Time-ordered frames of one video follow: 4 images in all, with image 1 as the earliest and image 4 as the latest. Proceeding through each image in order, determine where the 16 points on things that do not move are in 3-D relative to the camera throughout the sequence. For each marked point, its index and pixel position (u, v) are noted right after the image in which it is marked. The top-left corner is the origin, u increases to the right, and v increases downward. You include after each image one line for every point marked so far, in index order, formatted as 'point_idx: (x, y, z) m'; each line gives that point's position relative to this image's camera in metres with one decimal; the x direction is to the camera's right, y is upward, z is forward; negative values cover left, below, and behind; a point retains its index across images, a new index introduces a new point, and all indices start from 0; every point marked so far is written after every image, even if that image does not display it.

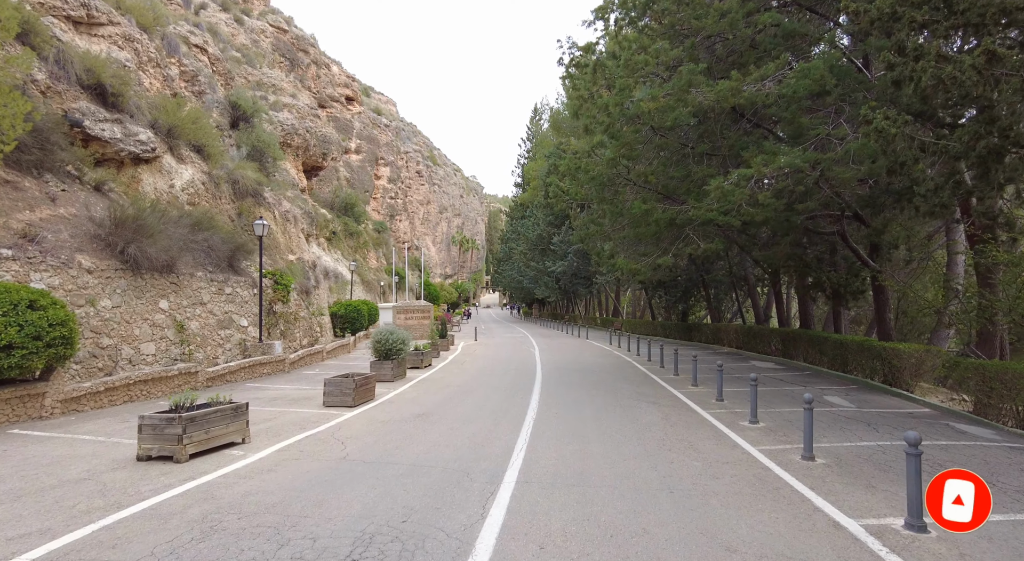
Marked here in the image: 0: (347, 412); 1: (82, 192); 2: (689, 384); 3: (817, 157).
0: (-2.9, -2.4, +10.3) m
1: (-10.1, +2.1, +13.6) m
2: (+4.1, -2.6, +13.7) m
3: (+5.5, +2.2, +10.4) m
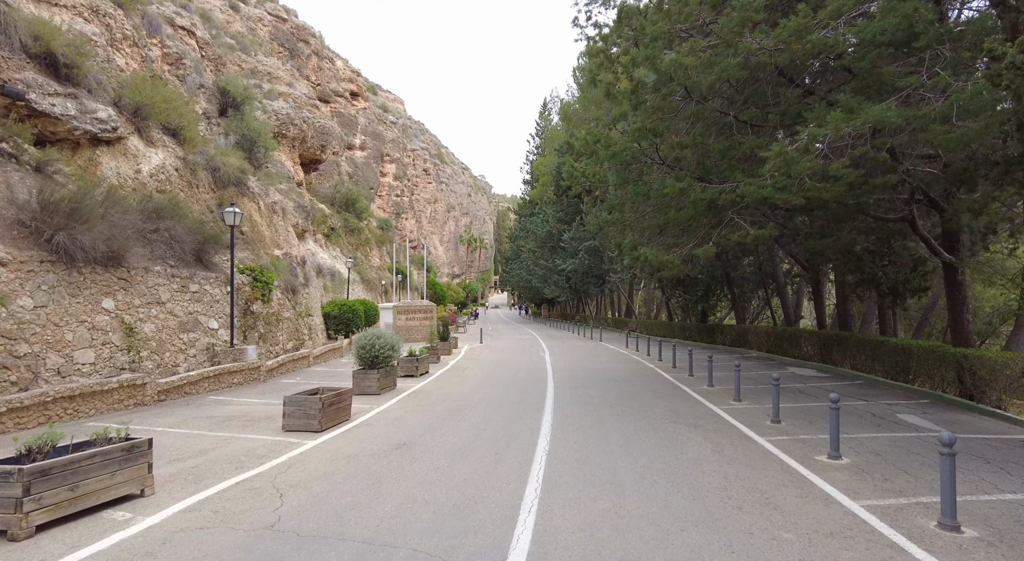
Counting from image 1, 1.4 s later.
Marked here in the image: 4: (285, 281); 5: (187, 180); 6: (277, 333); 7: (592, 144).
0: (-2.9, -2.2, +8.1) m
1: (-10.0, +2.2, +11.6) m
2: (+4.3, -2.4, +11.4) m
3: (+5.5, +2.3, +8.1) m
4: (-7.9, 0.0, +19.9) m
5: (-10.4, +3.2, +18.6) m
6: (-7.3, -1.6, +17.9) m
7: (+2.0, +3.4, +14.3) m
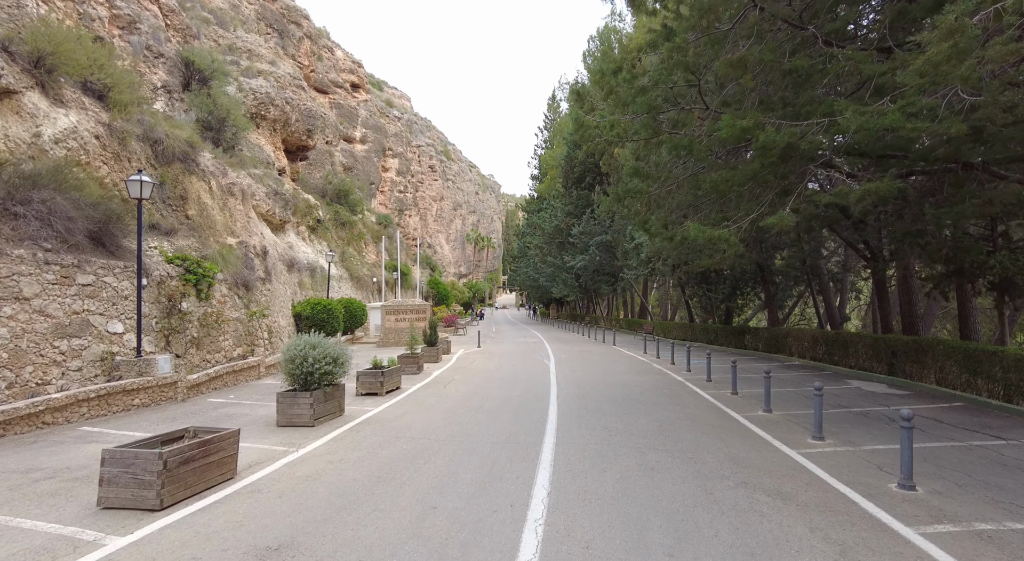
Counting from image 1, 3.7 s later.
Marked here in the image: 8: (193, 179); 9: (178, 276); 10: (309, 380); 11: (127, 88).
0: (-3.1, -2.0, +4.6) m
1: (-10.2, +2.4, +8.2) m
2: (+4.0, -2.2, +7.8) m
3: (+5.3, +2.5, +4.5) m
4: (-7.9, +0.2, +16.5) m
5: (-10.5, +3.4, +15.2) m
6: (-7.4, -1.4, +14.4) m
7: (+1.8, +3.6, +10.8) m
8: (-10.1, +3.2, +18.3) m
9: (-7.9, +0.1, +13.7) m
10: (-3.3, -1.6, +9.4) m
11: (-11.0, +5.5, +16.5) m
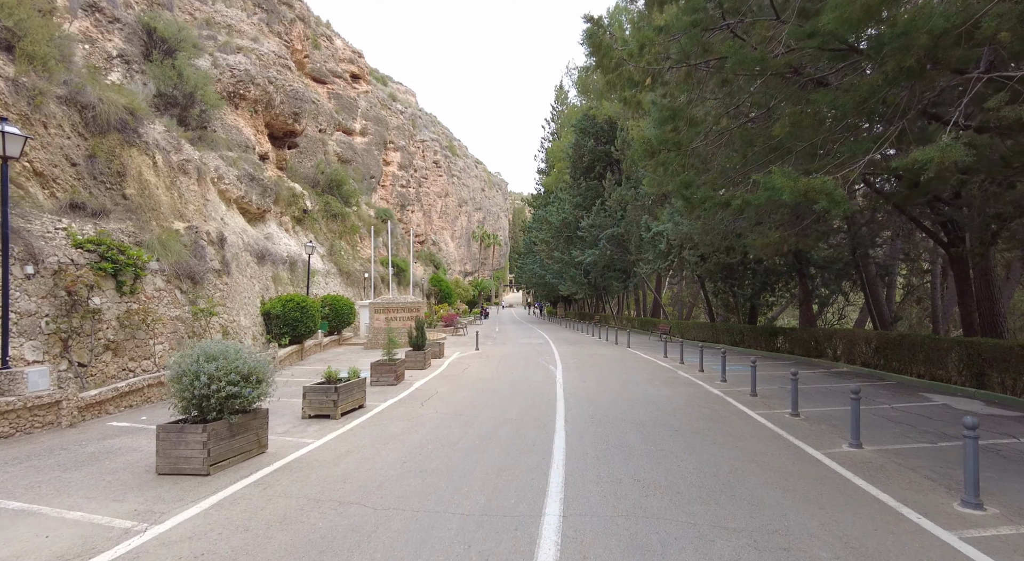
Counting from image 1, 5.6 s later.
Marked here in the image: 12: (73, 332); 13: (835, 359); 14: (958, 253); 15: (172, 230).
0: (-3.3, -1.8, +1.7) m
1: (-10.3, +2.6, +5.4) m
2: (+3.9, -2.0, +4.8) m
3: (+5.0, +2.7, +1.5) m
4: (-8.0, +0.4, +13.7) m
5: (-10.6, +3.6, +12.4) m
6: (-7.5, -1.2, +11.6) m
7: (+1.7, +3.8, +7.8) m
8: (-10.1, +3.4, +15.5) m
9: (-8.0, +0.3, +10.9) m
10: (-3.4, -1.4, +6.5) m
11: (-11.0, +5.7, +13.7) m
12: (-7.7, -0.9, +10.1) m
13: (+10.6, -2.6, +18.9) m
14: (+10.5, +0.6, +13.6) m
15: (-8.8, +1.4, +14.9) m
